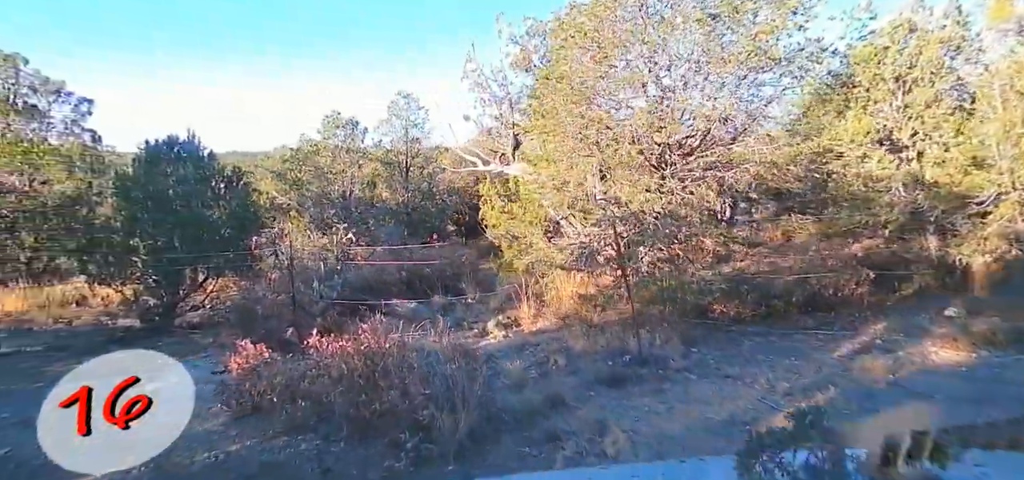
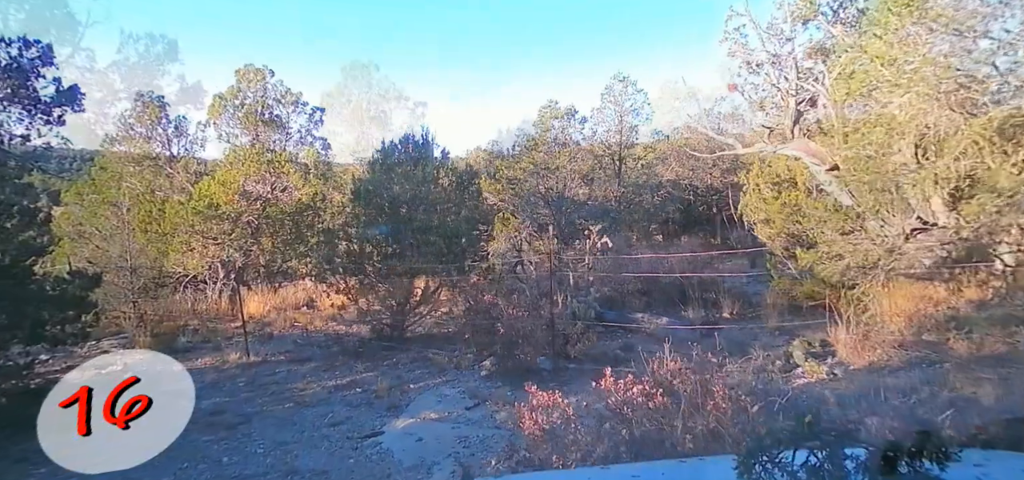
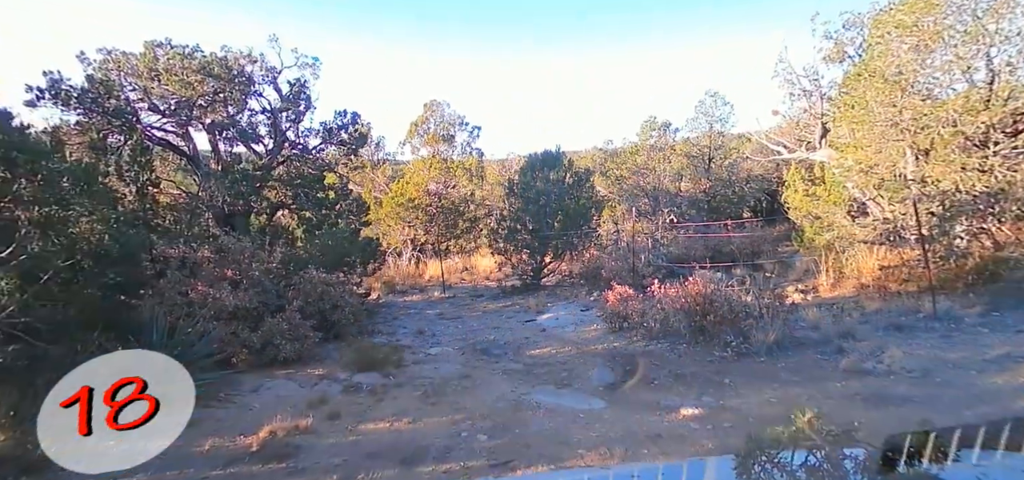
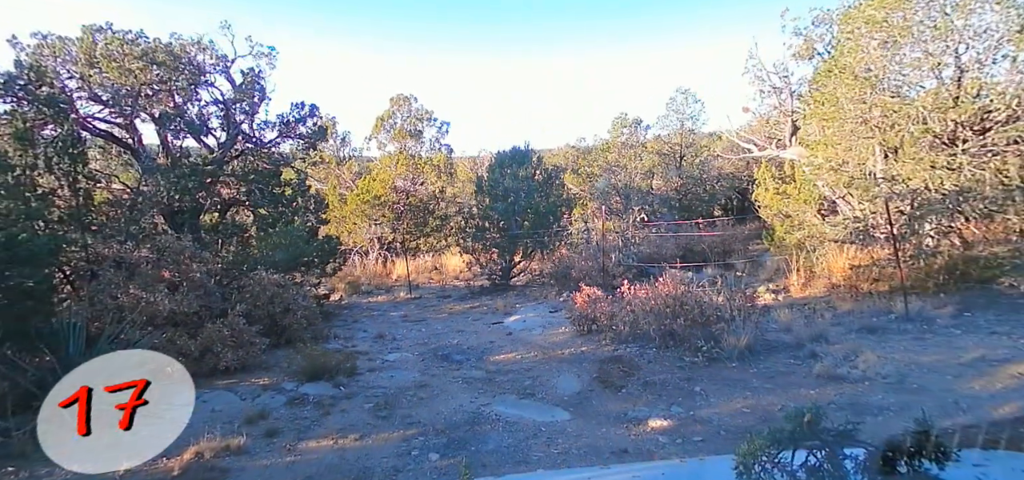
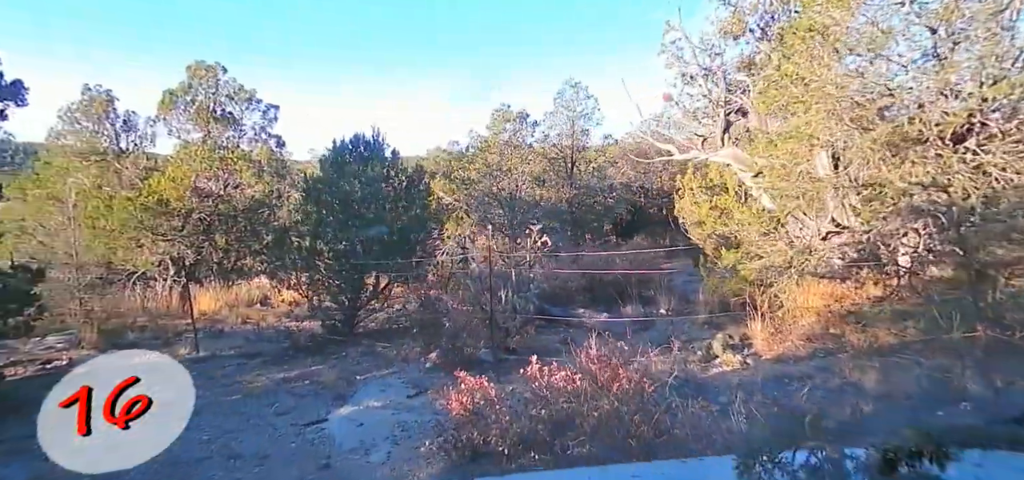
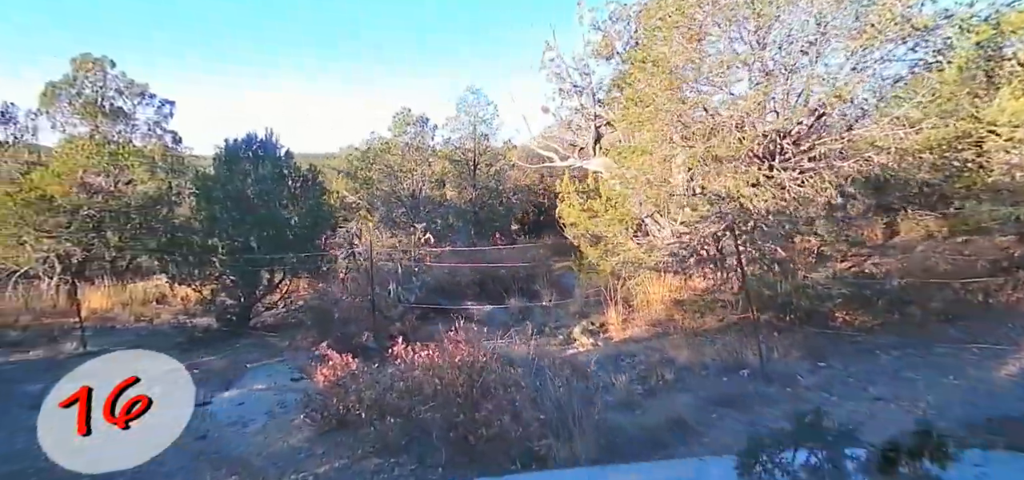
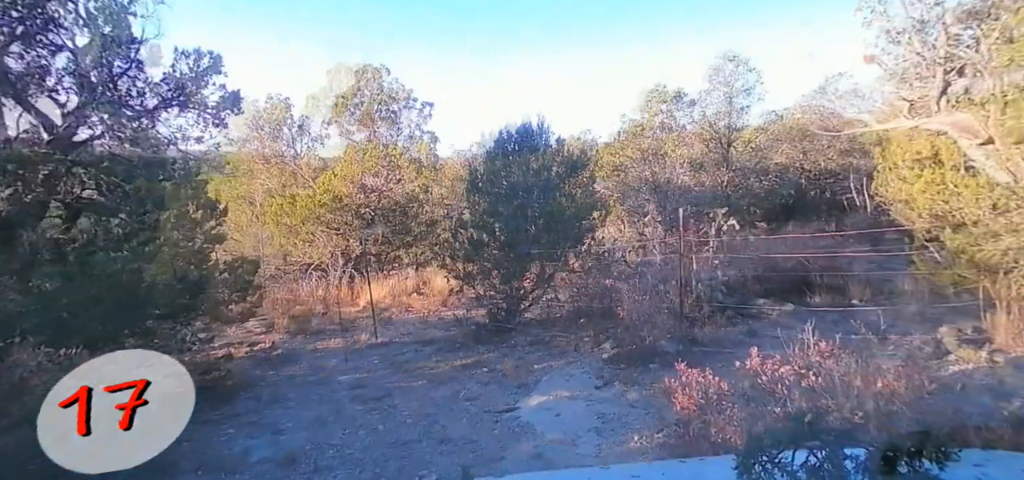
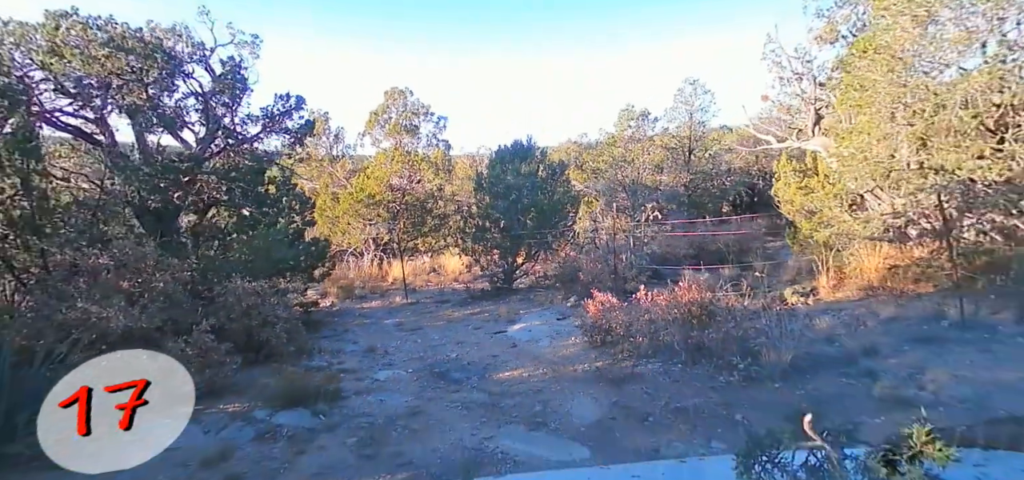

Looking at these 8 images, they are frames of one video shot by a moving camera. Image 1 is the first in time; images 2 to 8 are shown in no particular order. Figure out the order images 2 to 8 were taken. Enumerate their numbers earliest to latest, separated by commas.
6, 5, 2, 7, 8, 4, 3
